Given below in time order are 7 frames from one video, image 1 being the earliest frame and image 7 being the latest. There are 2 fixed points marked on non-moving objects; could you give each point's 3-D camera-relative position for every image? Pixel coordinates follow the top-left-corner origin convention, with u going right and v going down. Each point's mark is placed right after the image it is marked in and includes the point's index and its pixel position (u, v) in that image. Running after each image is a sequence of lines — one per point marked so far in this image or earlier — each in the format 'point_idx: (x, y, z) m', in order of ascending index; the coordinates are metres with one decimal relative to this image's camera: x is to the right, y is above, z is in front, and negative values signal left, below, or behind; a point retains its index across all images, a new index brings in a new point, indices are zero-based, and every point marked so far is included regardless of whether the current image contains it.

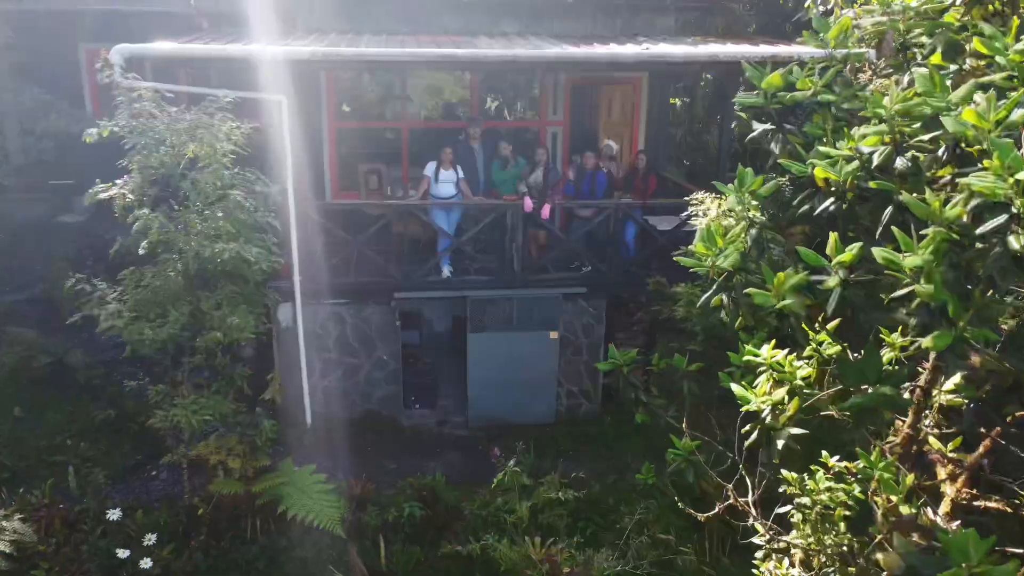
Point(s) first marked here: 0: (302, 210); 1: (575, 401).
0: (-2.2, +0.8, +7.5) m
1: (+0.7, -1.3, +8.5) m
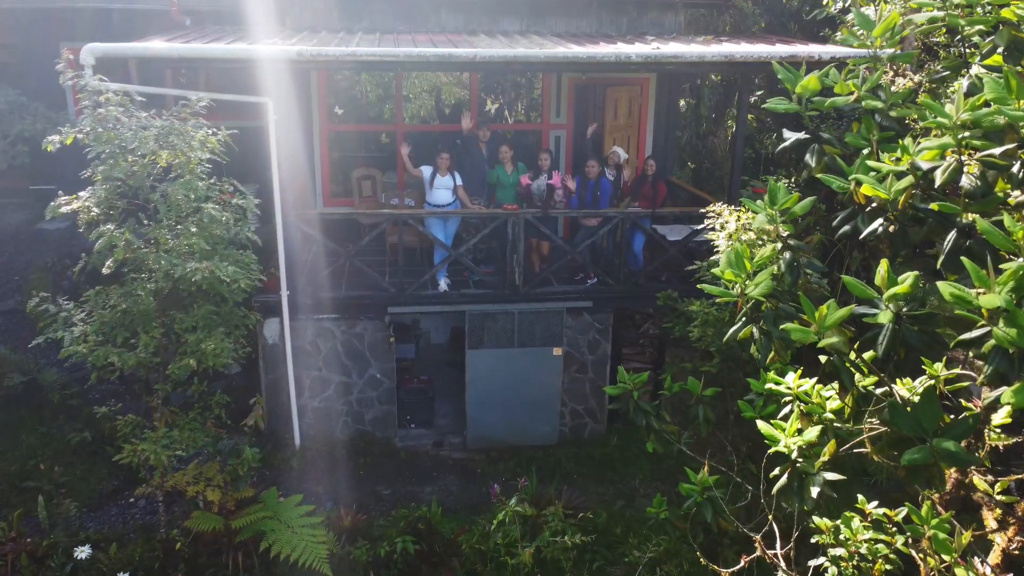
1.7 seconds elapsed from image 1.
0: (-2.2, +0.6, +7.0) m
1: (+0.7, -1.5, +8.0) m
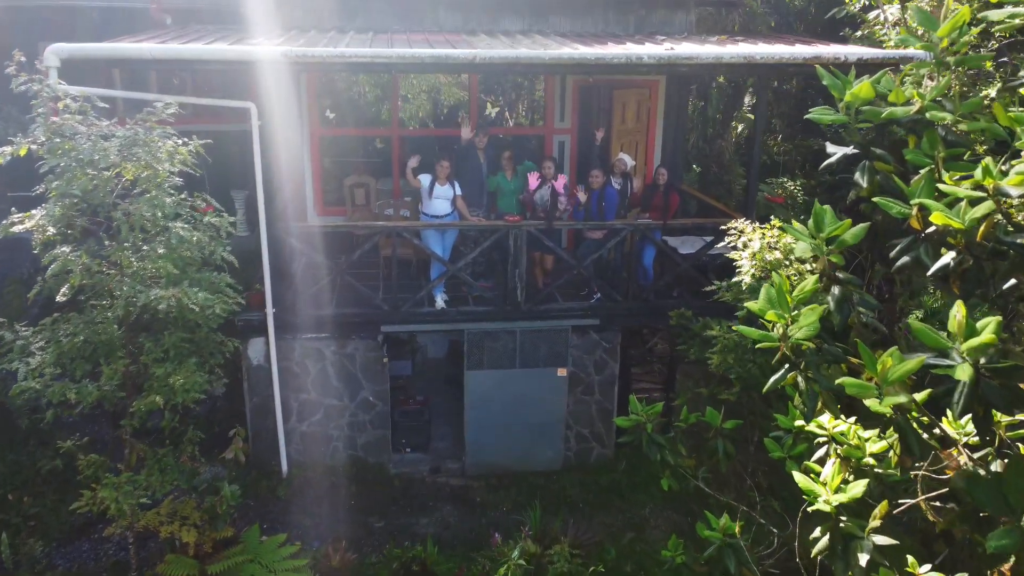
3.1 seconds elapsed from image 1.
0: (-2.1, +0.5, +6.5) m
1: (+0.8, -1.6, +7.6) m
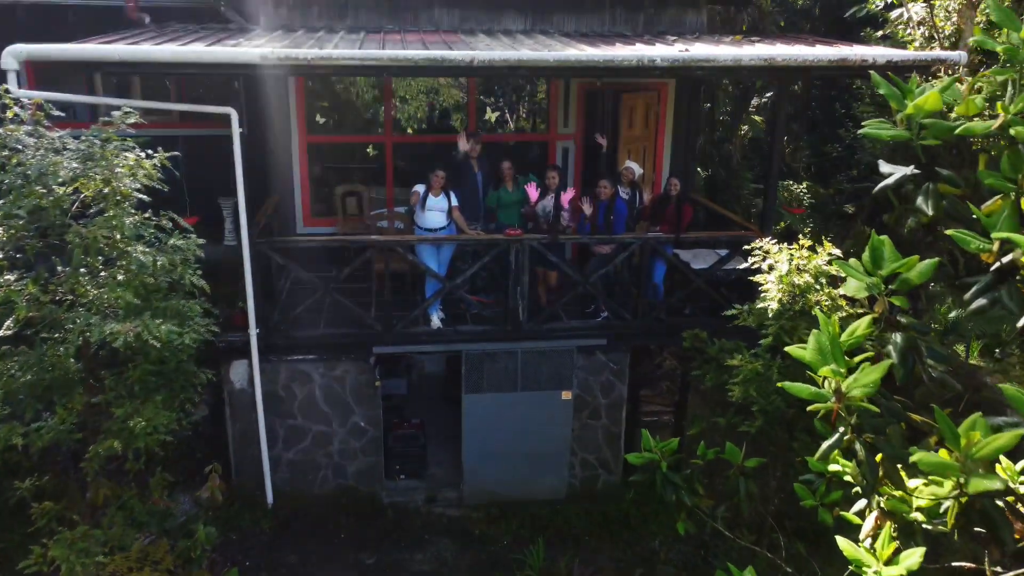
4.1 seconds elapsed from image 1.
0: (-2.1, +0.3, +6.1) m
1: (+0.8, -1.8, +7.1) m
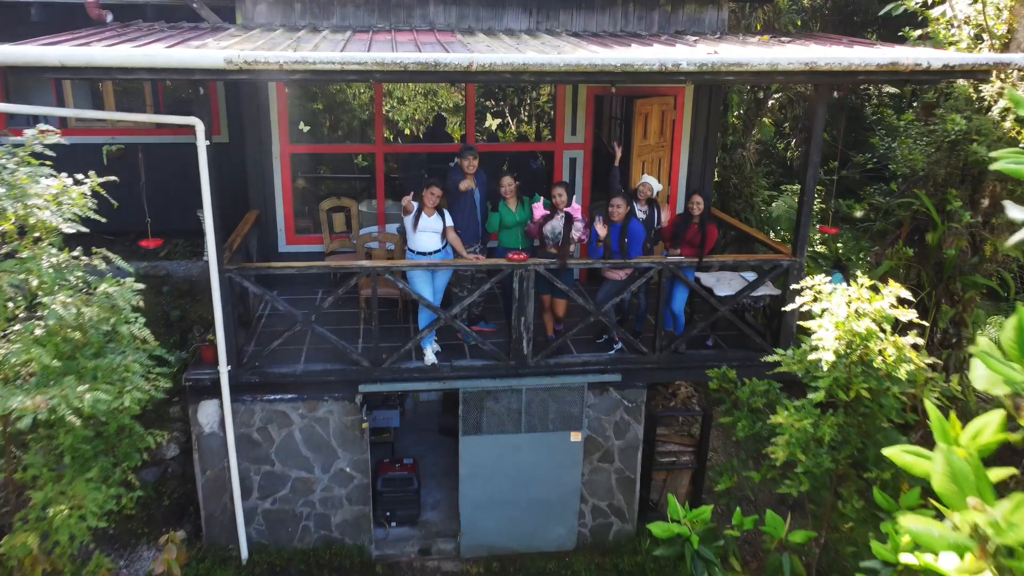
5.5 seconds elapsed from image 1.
0: (-2.1, +0.1, +5.4) m
1: (+0.8, -2.0, +6.4) m
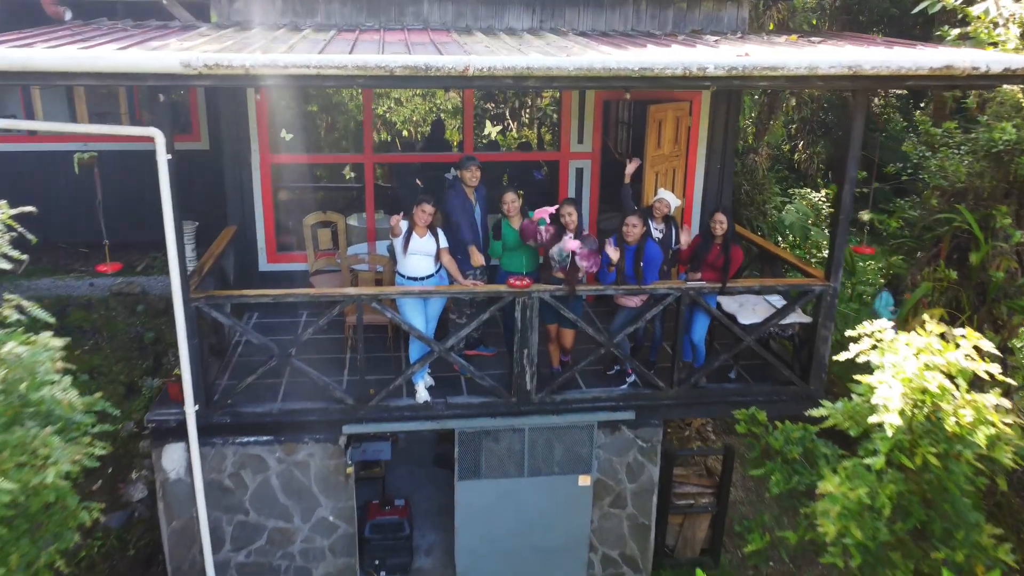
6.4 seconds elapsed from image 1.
0: (-2.1, -0.1, +4.8) m
1: (+0.8, -2.3, +5.8) m
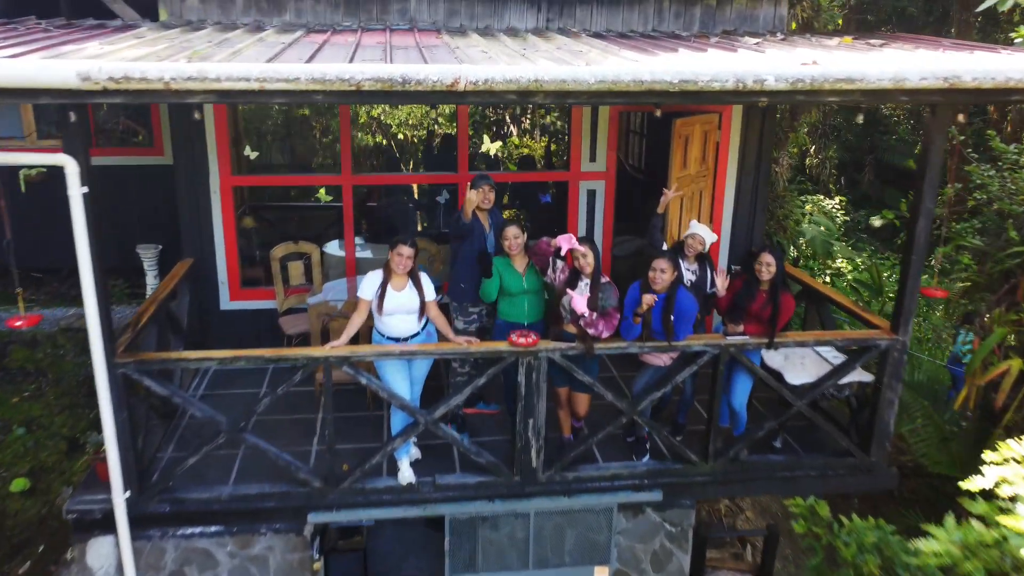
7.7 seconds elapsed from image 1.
0: (-2.1, -0.5, +3.8) m
1: (+0.8, -2.6, +4.9) m
